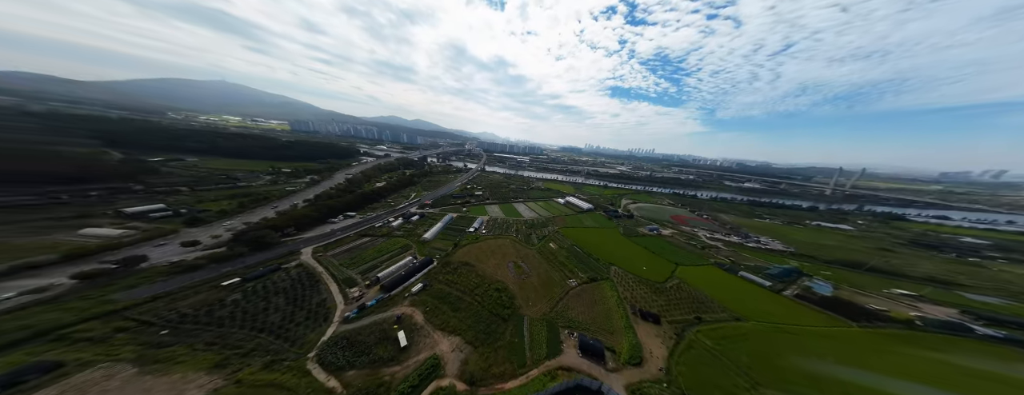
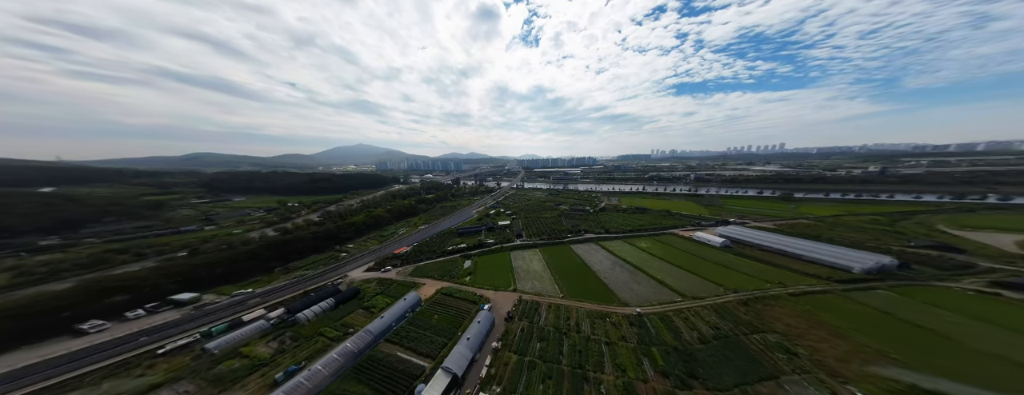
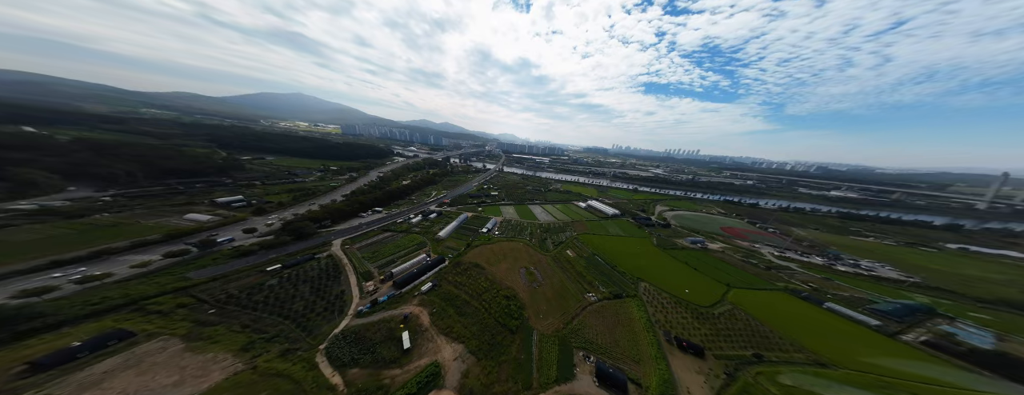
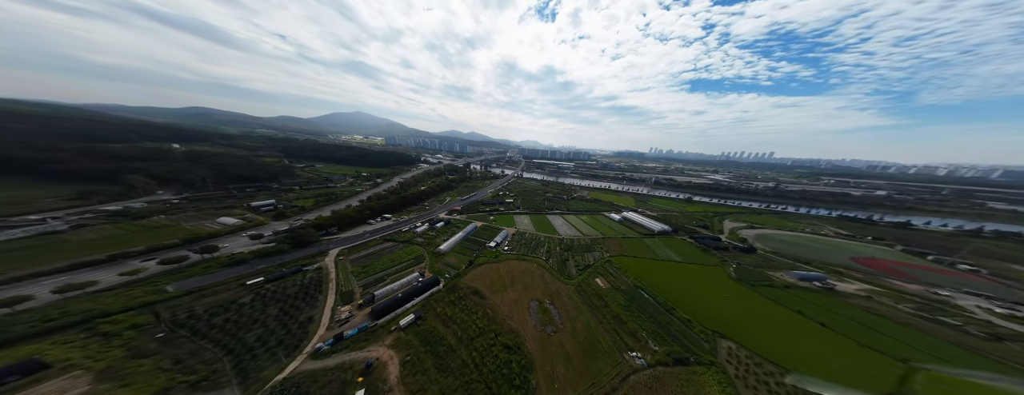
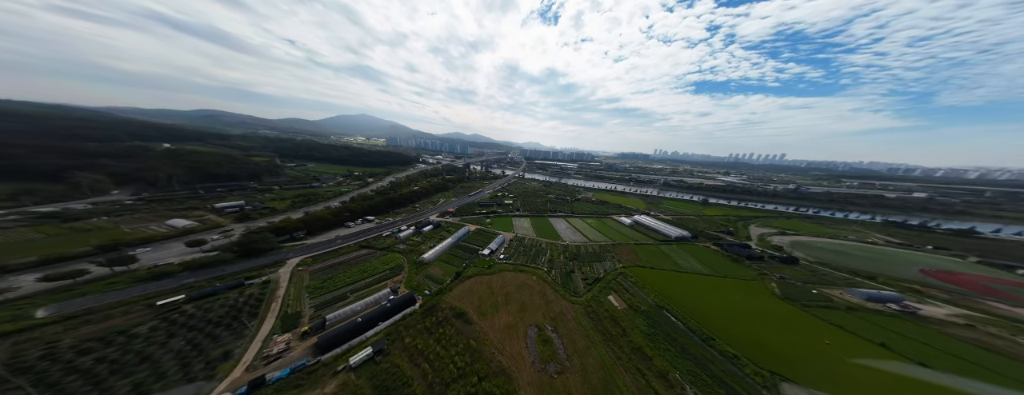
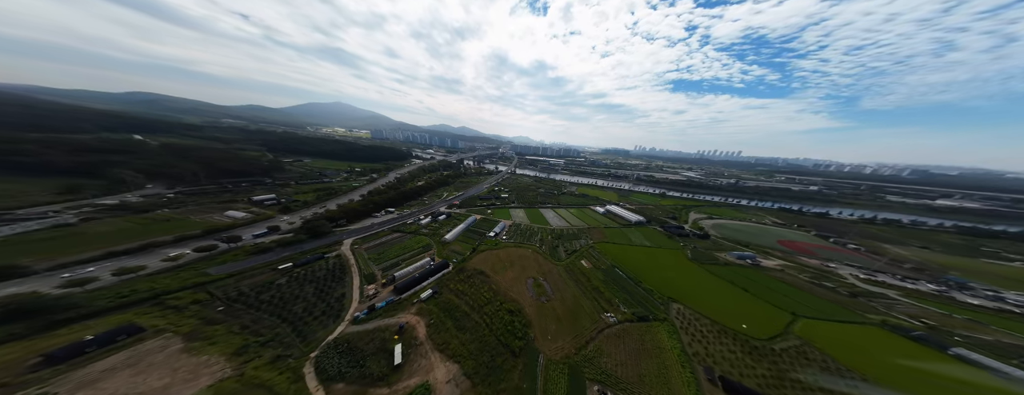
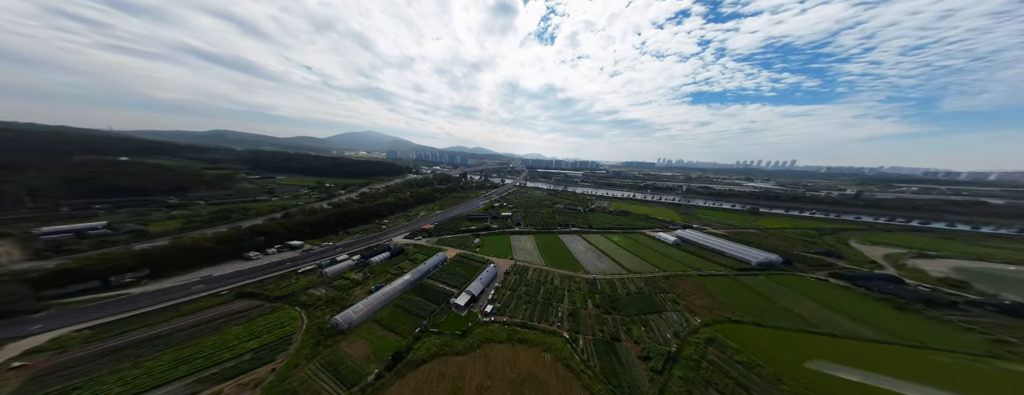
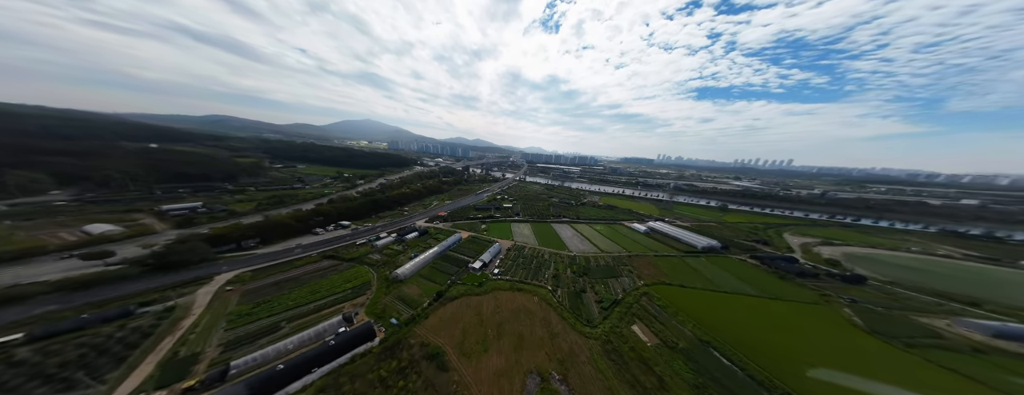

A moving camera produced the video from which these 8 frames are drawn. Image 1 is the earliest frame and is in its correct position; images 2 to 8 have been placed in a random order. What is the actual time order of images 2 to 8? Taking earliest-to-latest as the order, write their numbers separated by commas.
3, 6, 4, 5, 8, 7, 2
